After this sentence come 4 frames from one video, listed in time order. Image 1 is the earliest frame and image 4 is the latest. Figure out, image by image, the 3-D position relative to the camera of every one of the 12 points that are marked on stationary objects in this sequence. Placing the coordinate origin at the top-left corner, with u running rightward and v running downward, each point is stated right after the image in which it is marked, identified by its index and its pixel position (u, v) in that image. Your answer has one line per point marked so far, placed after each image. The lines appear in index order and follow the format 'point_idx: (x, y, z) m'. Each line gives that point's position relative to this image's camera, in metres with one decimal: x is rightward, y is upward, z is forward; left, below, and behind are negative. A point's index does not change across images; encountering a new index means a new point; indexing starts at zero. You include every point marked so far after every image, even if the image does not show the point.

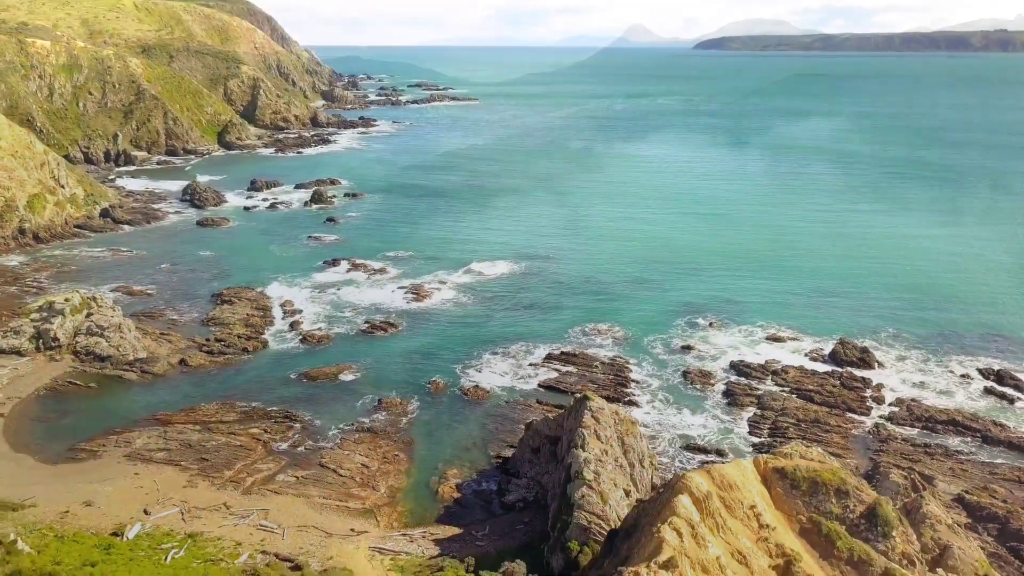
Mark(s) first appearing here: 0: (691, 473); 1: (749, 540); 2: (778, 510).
0: (+4.3, -4.4, +16.0) m
1: (+5.5, -5.7, +15.1) m
2: (+6.5, -5.3, +16.1) m
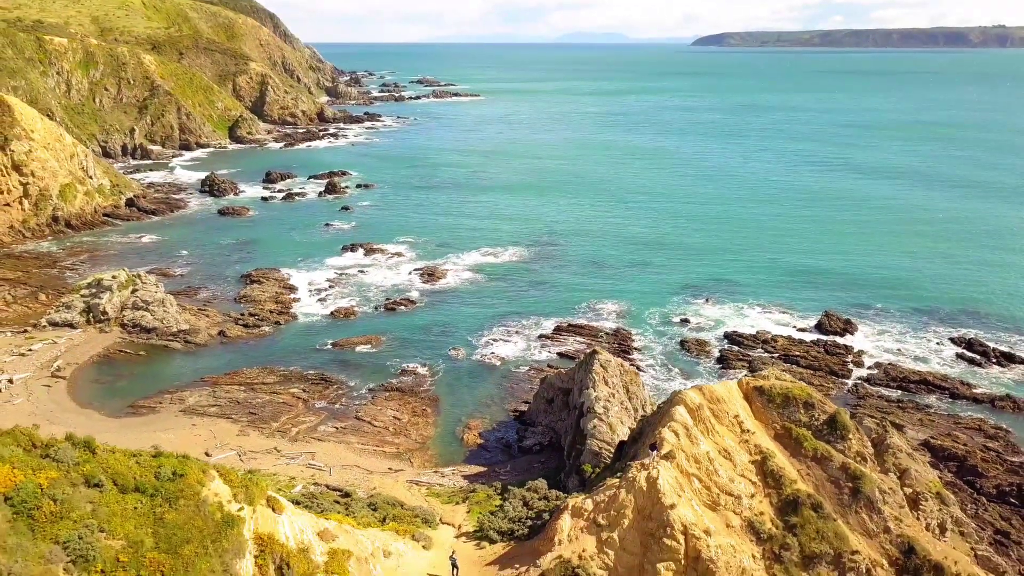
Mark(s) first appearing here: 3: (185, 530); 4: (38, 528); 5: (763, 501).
0: (+5.1, -3.0, +19.4) m
1: (+6.3, -4.3, +18.6) m
2: (+7.3, -3.9, +19.6) m
3: (-7.1, -5.2, +14.2) m
4: (-9.4, -4.7, +13.1) m
5: (+6.7, -5.7, +17.7) m
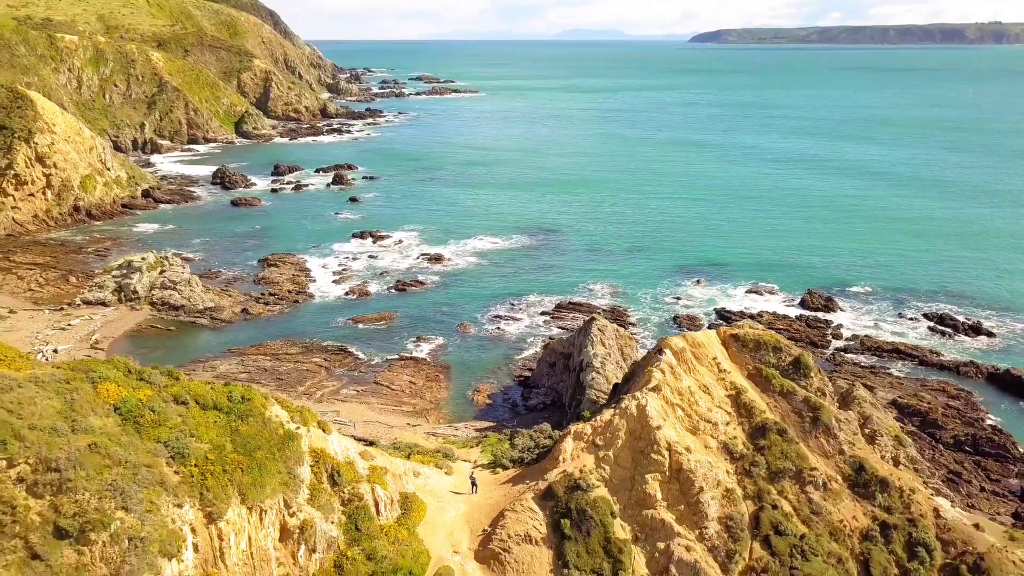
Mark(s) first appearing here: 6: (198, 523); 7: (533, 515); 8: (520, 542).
0: (+5.5, -1.7, +22.5) m
1: (+6.6, -3.0, +21.7) m
2: (+7.6, -2.6, +22.6) m
3: (-6.7, -4.0, +17.3) m
4: (-9.0, -3.5, +16.1) m
5: (+7.1, -4.4, +20.7) m
6: (-7.2, -5.4, +15.0) m
7: (+0.6, -6.6, +18.9) m
8: (+0.2, -7.2, +18.4) m
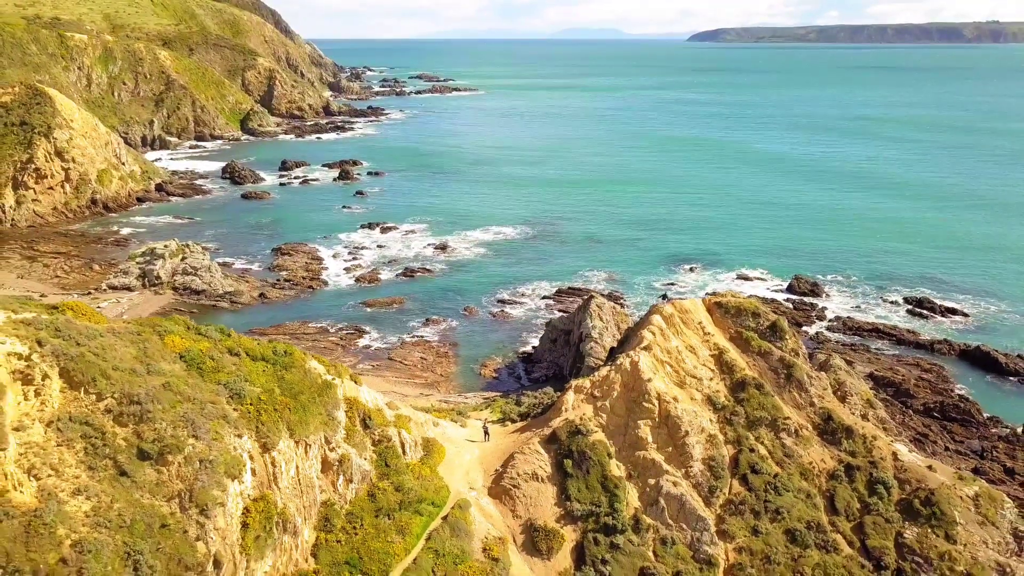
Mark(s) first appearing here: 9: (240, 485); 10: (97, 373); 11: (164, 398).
0: (+5.7, -0.7, +25.1) m
1: (+6.9, -2.0, +24.3) m
2: (+7.9, -1.6, +25.3) m
3: (-6.4, -3.0, +19.9) m
4: (-8.7, -2.5, +18.7) m
5: (+7.4, -3.4, +23.4) m
6: (-6.9, -4.4, +17.6) m
7: (+0.9, -5.5, +21.5) m
8: (+0.5, -6.1, +21.0) m
9: (-7.0, -5.0, +16.8) m
10: (-10.4, -2.1, +16.4) m
11: (-9.0, -2.9, +17.1) m
